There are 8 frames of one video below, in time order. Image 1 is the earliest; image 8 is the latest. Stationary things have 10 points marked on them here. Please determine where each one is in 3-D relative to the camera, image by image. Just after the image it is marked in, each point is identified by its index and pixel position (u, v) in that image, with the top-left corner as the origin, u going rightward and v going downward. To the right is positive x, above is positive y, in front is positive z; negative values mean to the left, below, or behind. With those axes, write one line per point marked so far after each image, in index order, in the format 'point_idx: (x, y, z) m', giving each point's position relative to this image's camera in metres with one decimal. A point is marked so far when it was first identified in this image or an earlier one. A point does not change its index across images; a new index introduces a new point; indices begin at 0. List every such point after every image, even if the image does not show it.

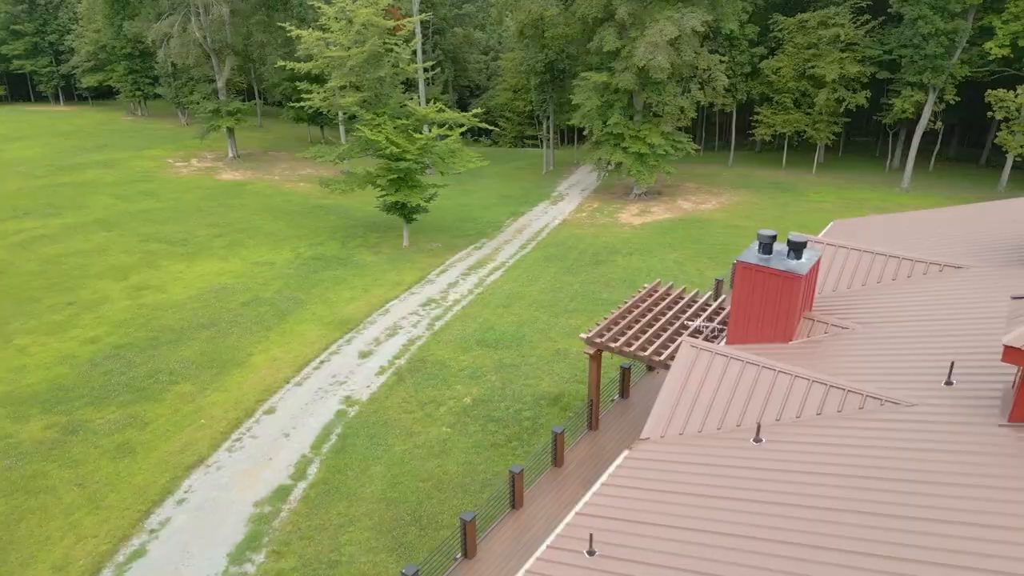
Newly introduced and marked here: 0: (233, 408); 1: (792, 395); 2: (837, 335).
0: (-7.0, -3.0, +18.6) m
1: (+3.3, -1.2, +8.6) m
2: (+4.6, -0.7, +10.3) m
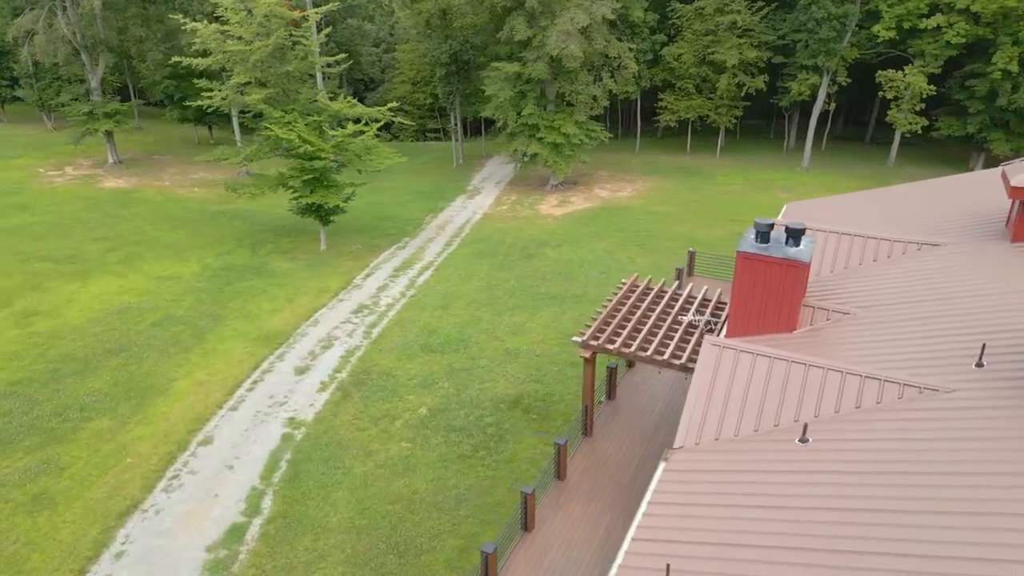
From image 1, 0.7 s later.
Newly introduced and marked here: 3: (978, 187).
0: (-7.9, -3.5, +16.8) m
1: (+3.5, -1.1, +8.3) m
2: (+4.5, -0.5, +10.2) m
3: (+9.0, +2.1, +14.2) m
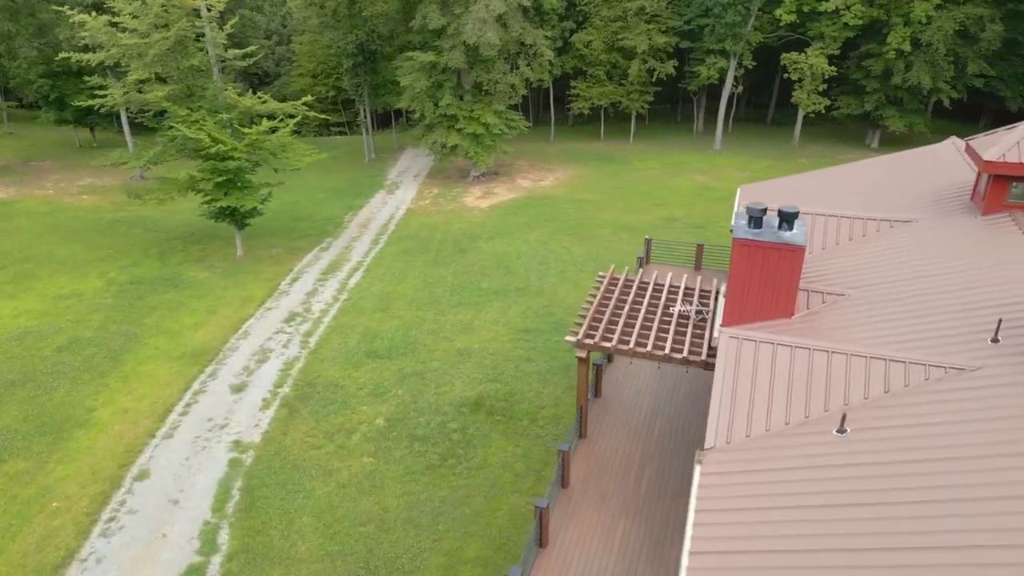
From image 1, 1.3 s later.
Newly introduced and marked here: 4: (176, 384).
0: (-8.5, -3.9, +15.1) m
1: (+3.7, -1.0, +8.1) m
2: (+4.4, -0.2, +10.1) m
3: (+8.2, +2.6, +14.6) m
4: (-8.6, -2.4, +19.0) m
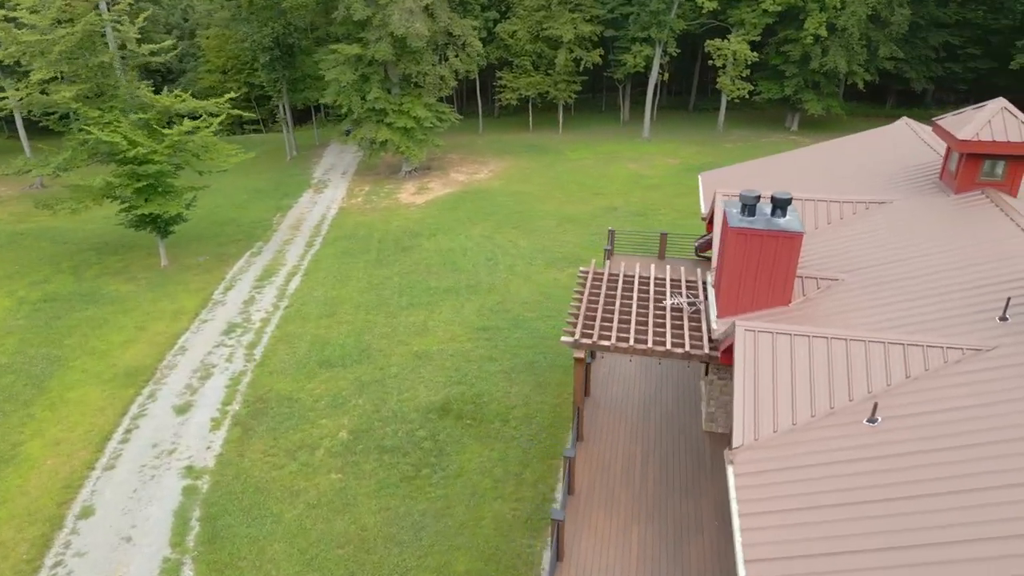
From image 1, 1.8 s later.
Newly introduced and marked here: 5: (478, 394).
0: (-8.9, -4.4, +13.7) m
1: (+3.9, -0.8, +8.0) m
2: (+4.3, 0.0, +10.1) m
3: (+7.4, +3.1, +14.9) m
4: (-9.4, -2.8, +17.5) m
5: (-0.8, -2.5, +17.2) m
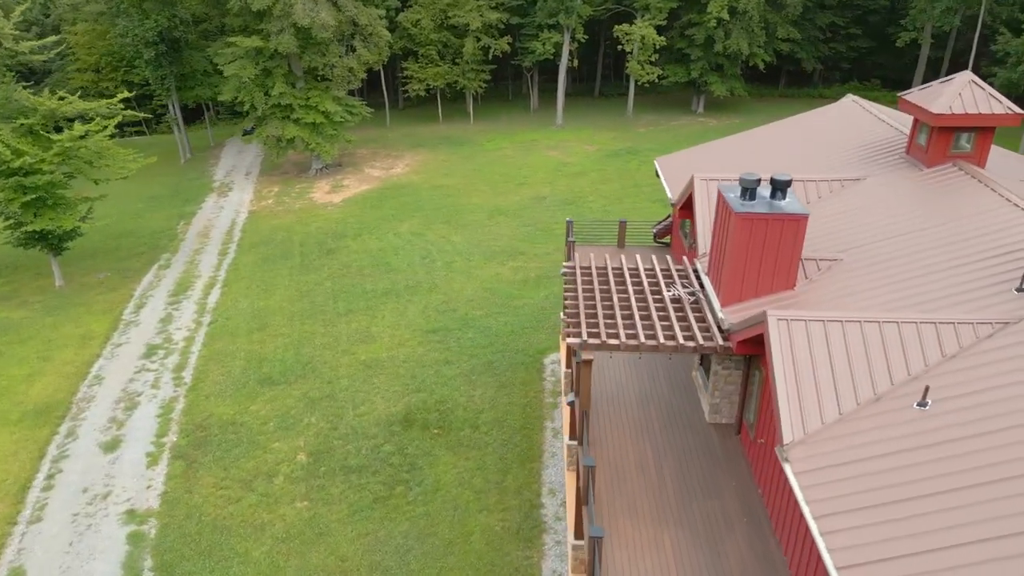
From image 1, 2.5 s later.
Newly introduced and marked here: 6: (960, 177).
0: (-9.0, -4.9, +11.9) m
1: (+4.2, -0.6, +7.9) m
2: (+4.3, +0.2, +10.0) m
3: (+6.5, +3.6, +15.1) m
4: (-10.2, -3.4, +15.5) m
5: (-1.6, -2.5, +16.3) m
6: (+6.6, +1.6, +11.0) m
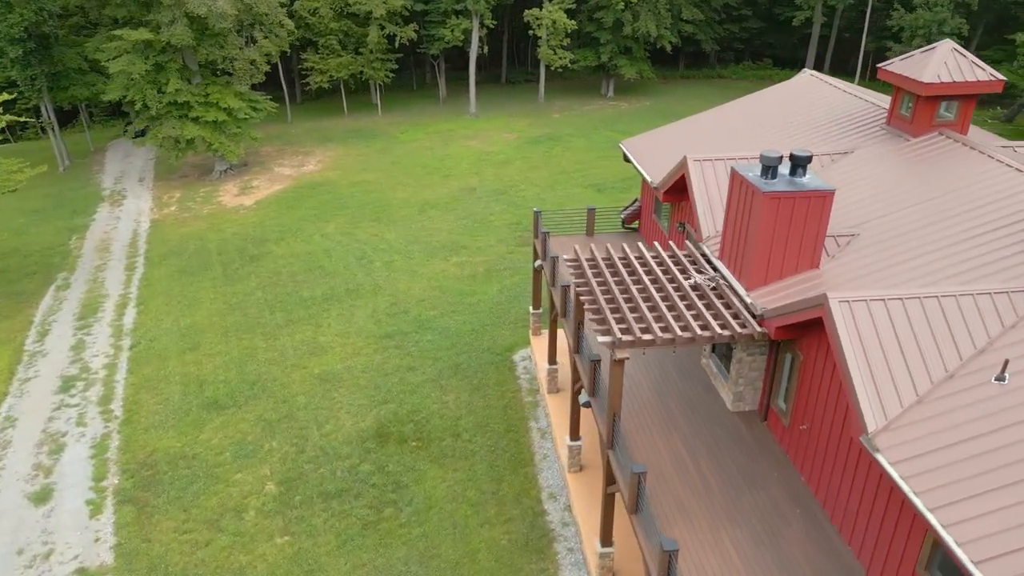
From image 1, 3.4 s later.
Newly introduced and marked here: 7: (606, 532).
0: (-8.6, -5.5, +9.9) m
1: (+4.7, -0.3, +7.7) m
2: (+4.4, +0.5, +9.8) m
3: (+5.6, +4.1, +15.1) m
4: (-10.4, -4.1, +13.3) m
5: (-2.1, -2.5, +15.3) m
6: (+6.5, +2.1, +11.1) m
7: (+1.3, -3.4, +10.2) m
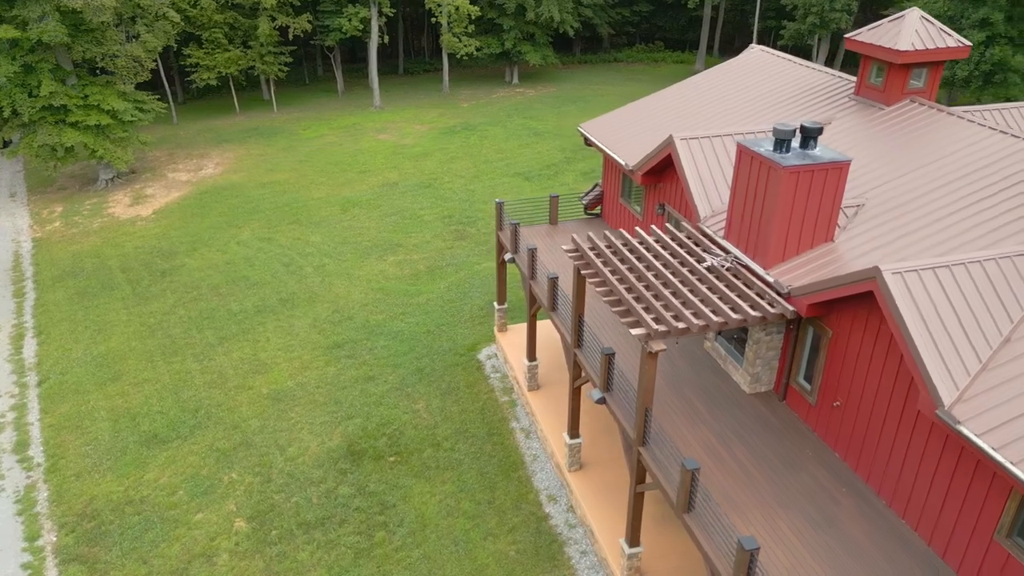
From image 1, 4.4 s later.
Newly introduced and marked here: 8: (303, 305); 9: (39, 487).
0: (-8.0, -6.1, +8.1) m
1: (+5.1, +0.1, +7.7) m
2: (+4.5, +0.9, +9.7) m
3: (+4.6, +4.6, +15.1) m
4: (-10.3, -4.8, +11.2) m
5: (-2.5, -2.6, +14.3) m
6: (+6.2, +2.7, +11.3) m
7: (+1.6, -3.2, +9.8) m
8: (-5.4, -0.4, +19.2) m
9: (-8.6, -3.6, +13.5) m
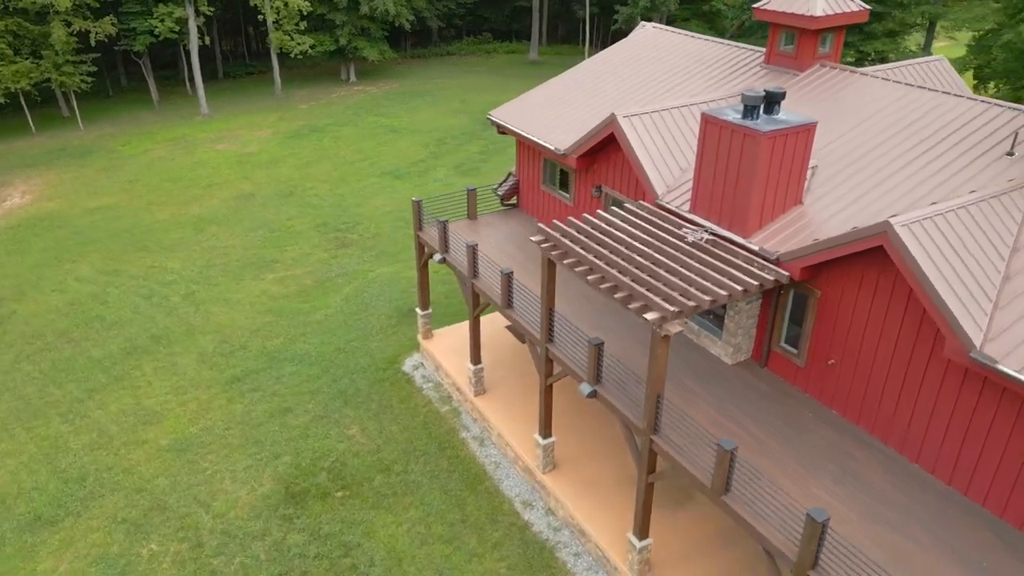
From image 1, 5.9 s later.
0: (-6.8, -7.0, +5.6) m
1: (+5.1, +0.7, +8.1) m
2: (+4.0, +1.5, +9.9) m
3: (+2.5, +5.0, +15.2) m
4: (-9.9, -6.0, +8.1) m
5: (-3.4, -2.9, +12.9) m
6: (+5.1, +3.4, +11.8) m
7: (+1.7, -3.0, +9.4) m
8: (-7.5, -1.2, +17.0) m
9: (-9.0, -4.7, +10.7) m
